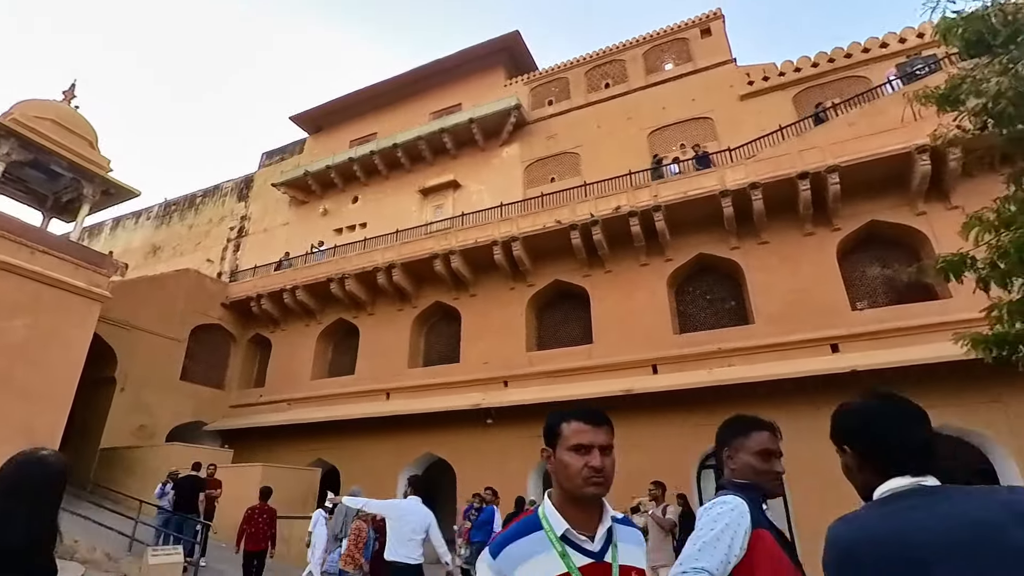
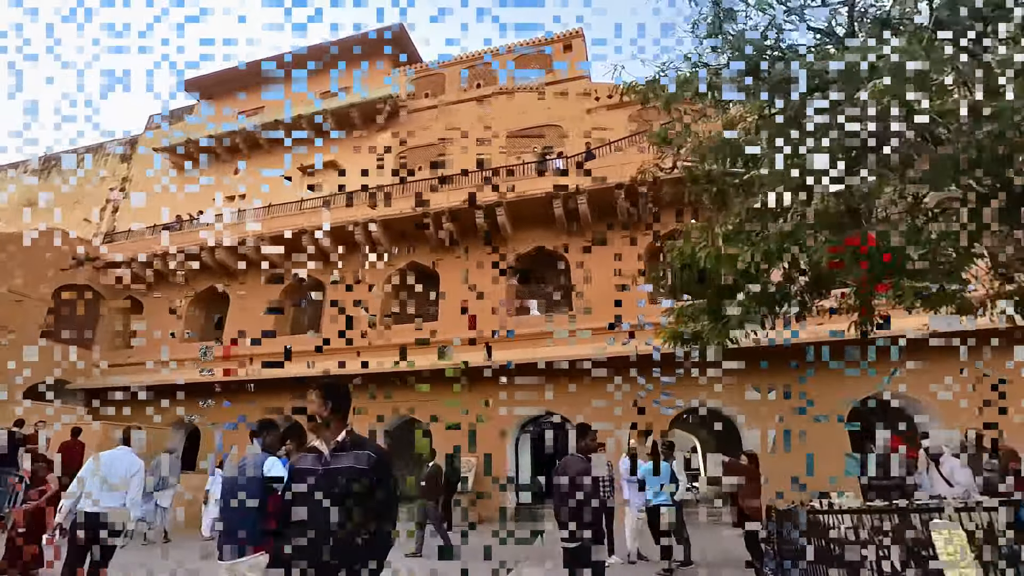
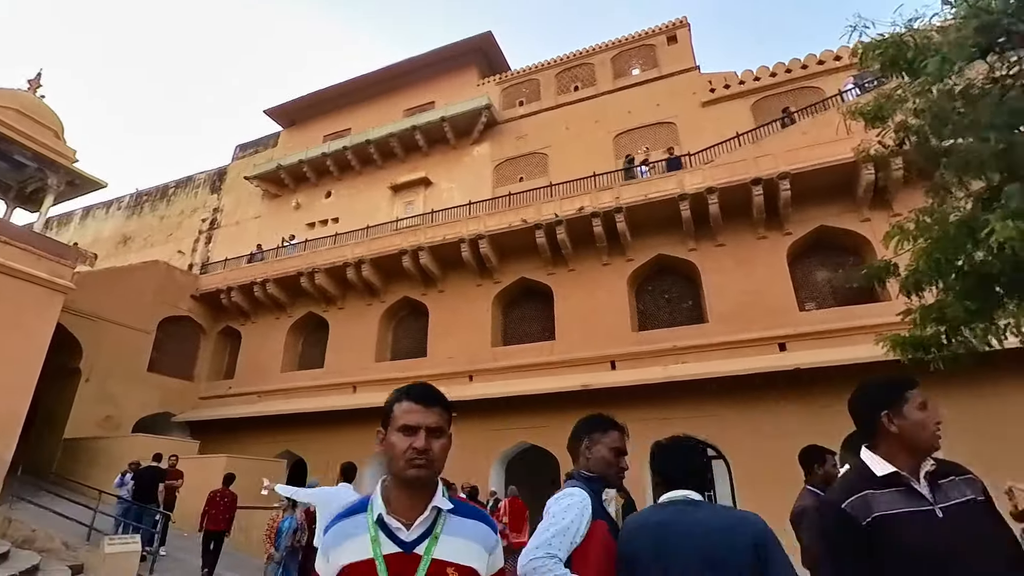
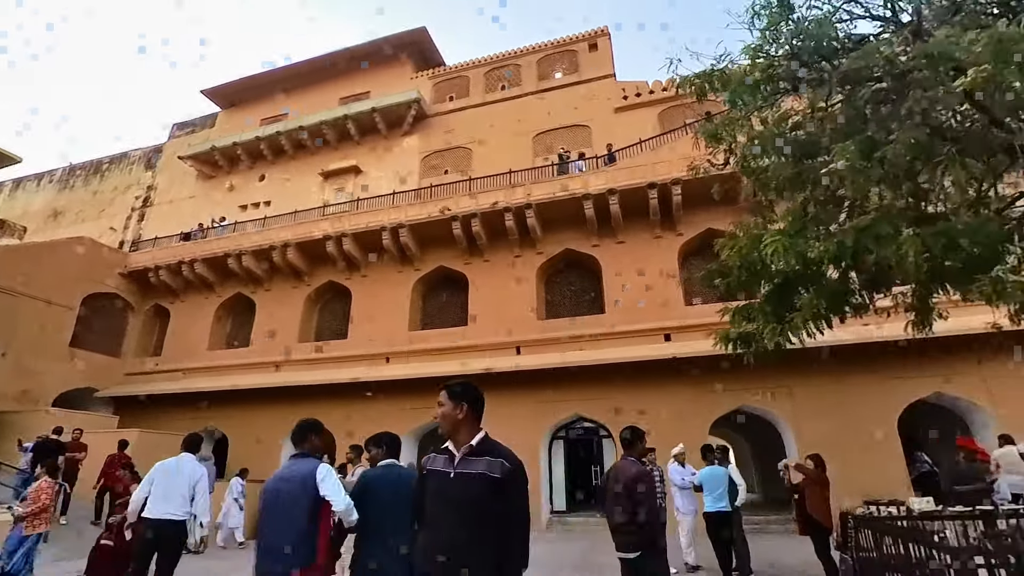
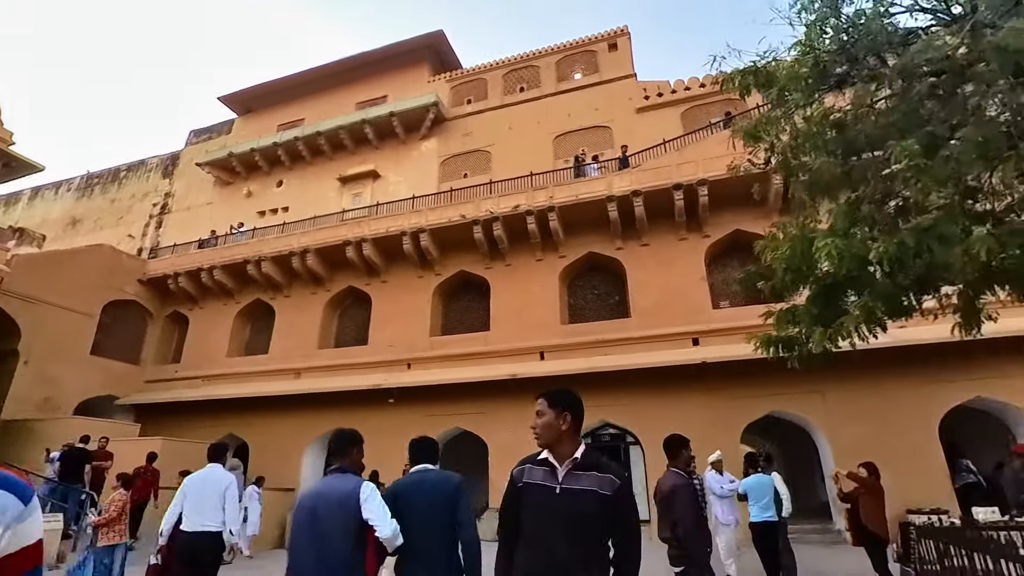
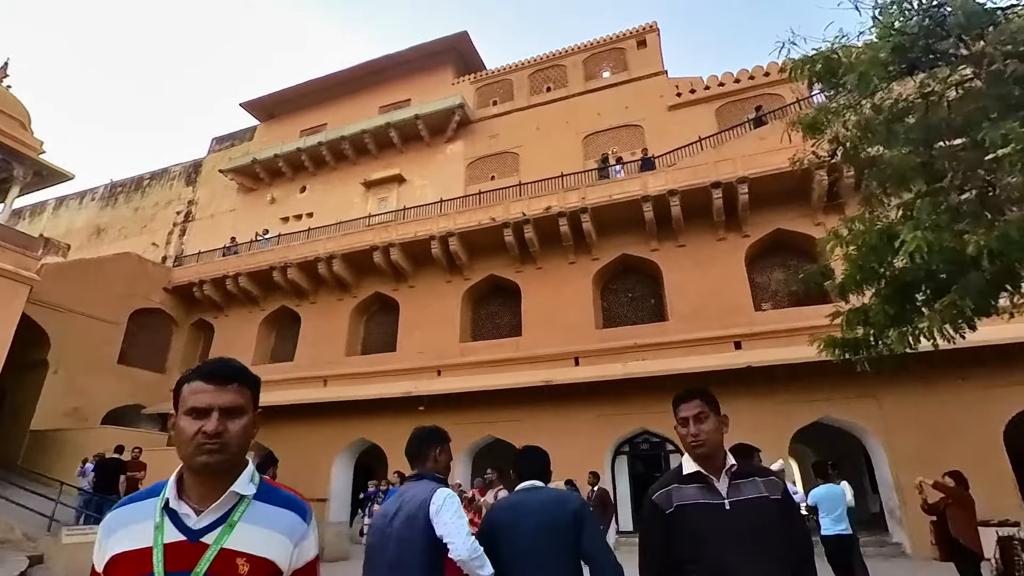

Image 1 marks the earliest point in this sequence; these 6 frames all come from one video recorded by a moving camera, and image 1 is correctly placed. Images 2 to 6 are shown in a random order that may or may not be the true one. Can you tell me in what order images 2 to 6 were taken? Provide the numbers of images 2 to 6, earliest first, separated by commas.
3, 6, 5, 4, 2
